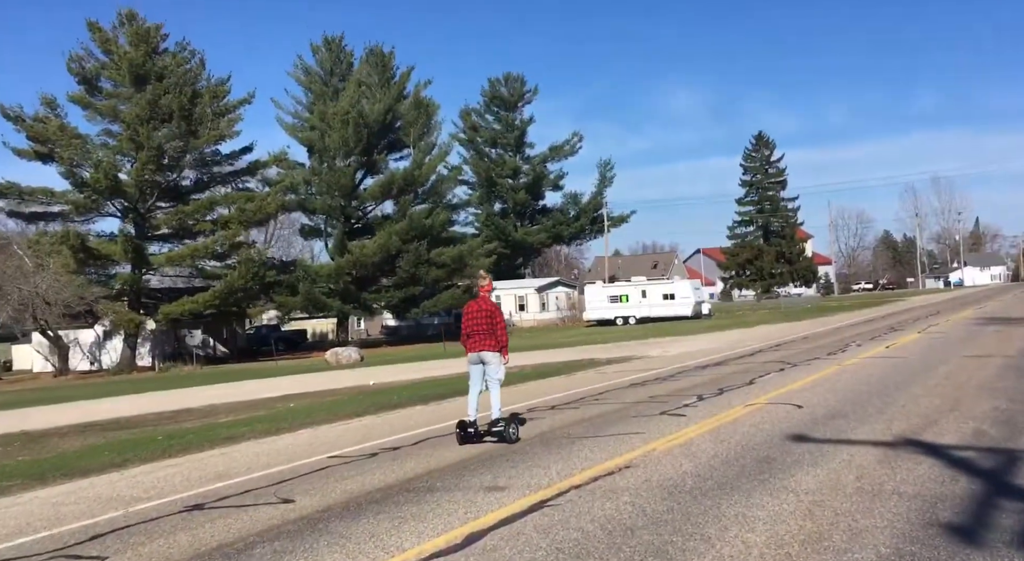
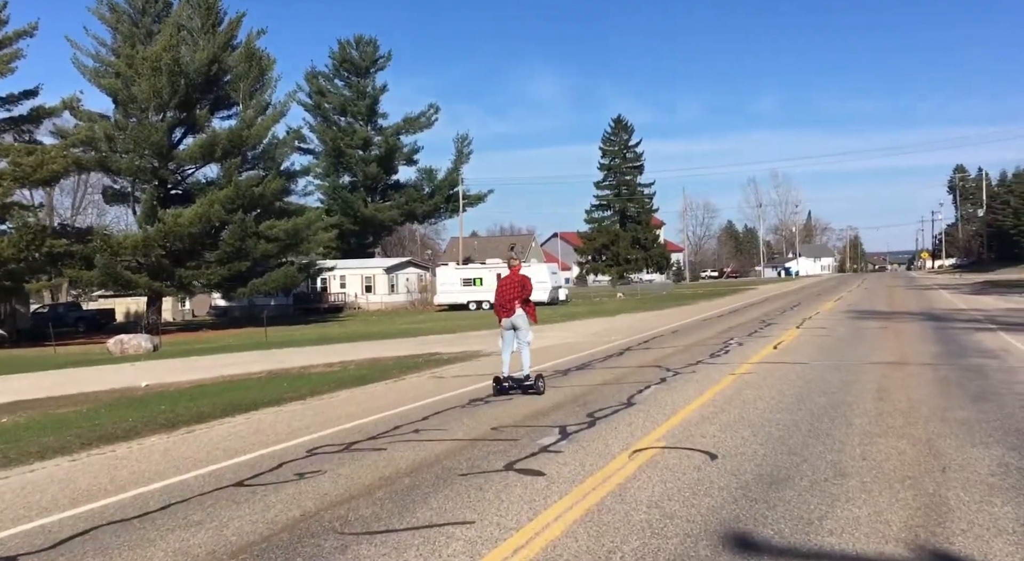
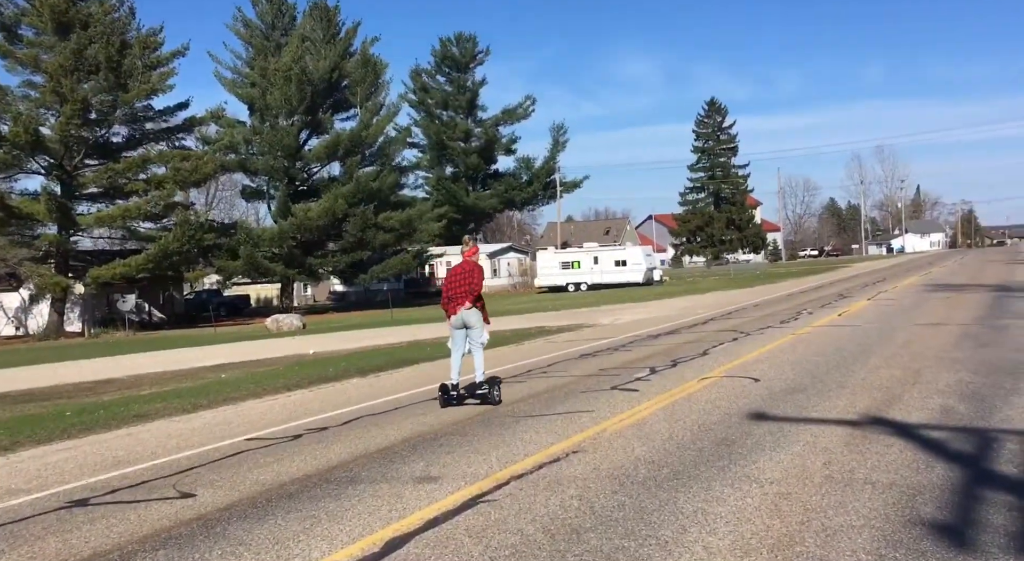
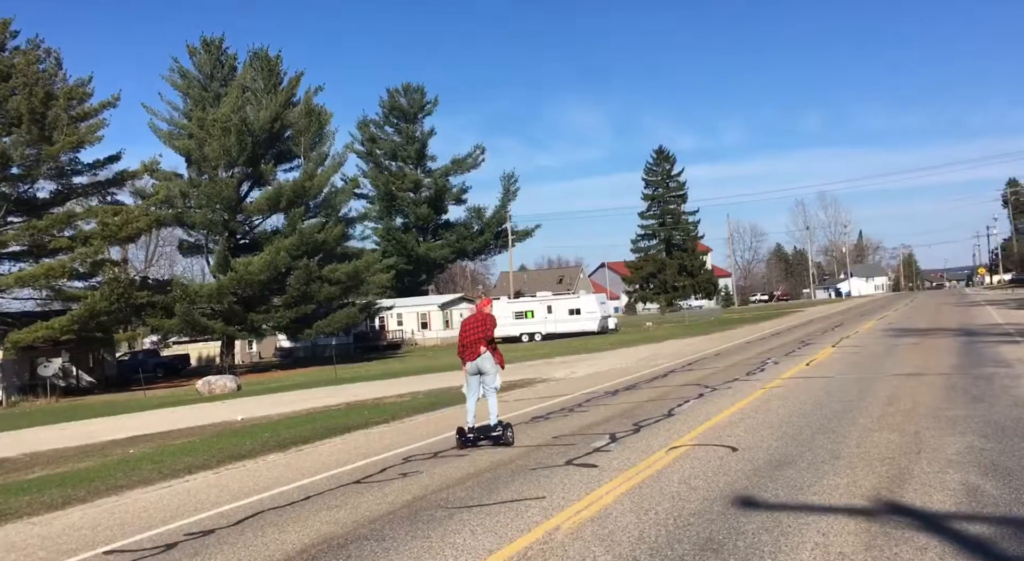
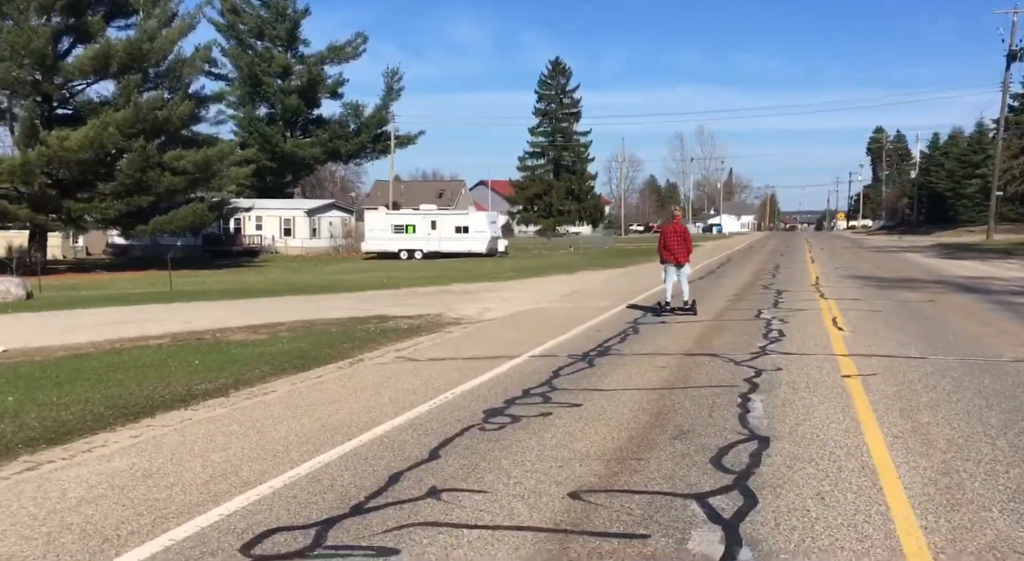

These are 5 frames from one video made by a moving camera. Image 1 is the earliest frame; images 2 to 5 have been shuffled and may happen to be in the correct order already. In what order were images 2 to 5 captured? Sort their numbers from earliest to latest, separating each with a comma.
3, 4, 2, 5
